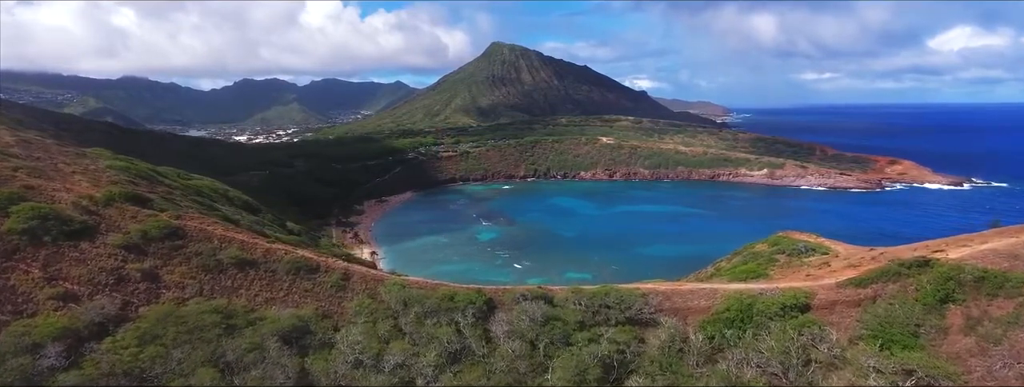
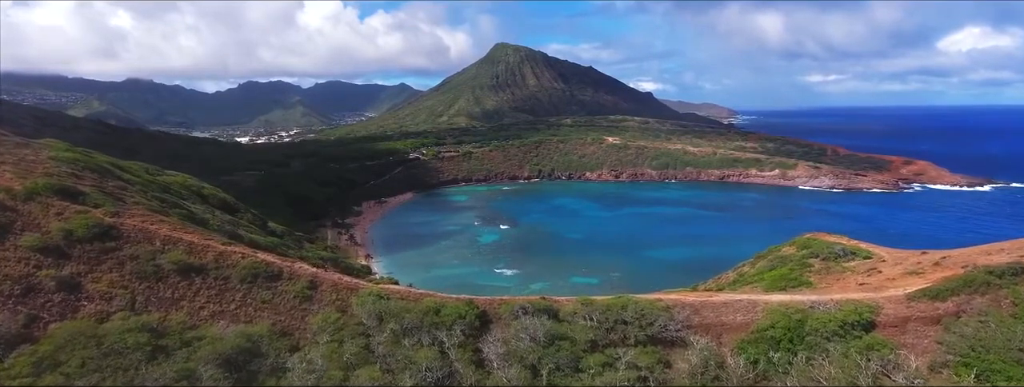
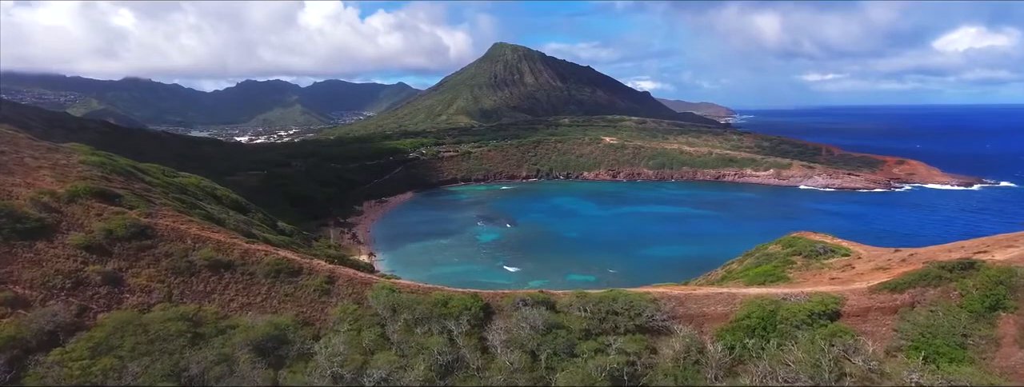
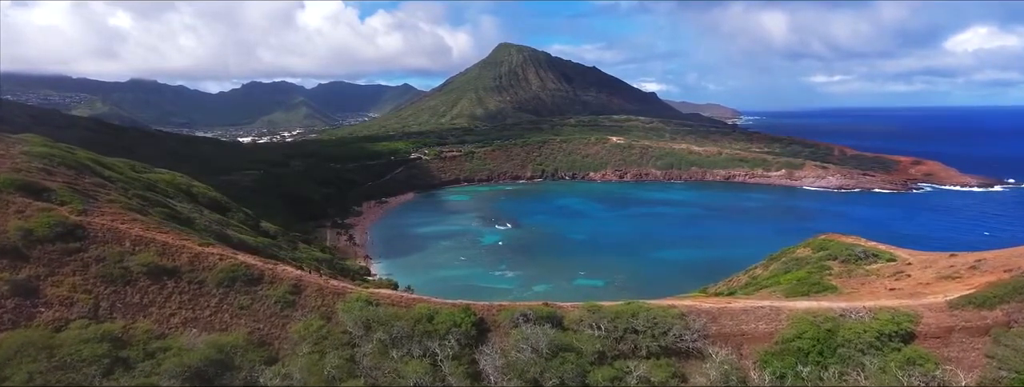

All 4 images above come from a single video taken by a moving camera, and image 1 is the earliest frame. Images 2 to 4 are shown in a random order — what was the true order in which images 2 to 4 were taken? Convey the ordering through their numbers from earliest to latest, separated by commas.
3, 2, 4
